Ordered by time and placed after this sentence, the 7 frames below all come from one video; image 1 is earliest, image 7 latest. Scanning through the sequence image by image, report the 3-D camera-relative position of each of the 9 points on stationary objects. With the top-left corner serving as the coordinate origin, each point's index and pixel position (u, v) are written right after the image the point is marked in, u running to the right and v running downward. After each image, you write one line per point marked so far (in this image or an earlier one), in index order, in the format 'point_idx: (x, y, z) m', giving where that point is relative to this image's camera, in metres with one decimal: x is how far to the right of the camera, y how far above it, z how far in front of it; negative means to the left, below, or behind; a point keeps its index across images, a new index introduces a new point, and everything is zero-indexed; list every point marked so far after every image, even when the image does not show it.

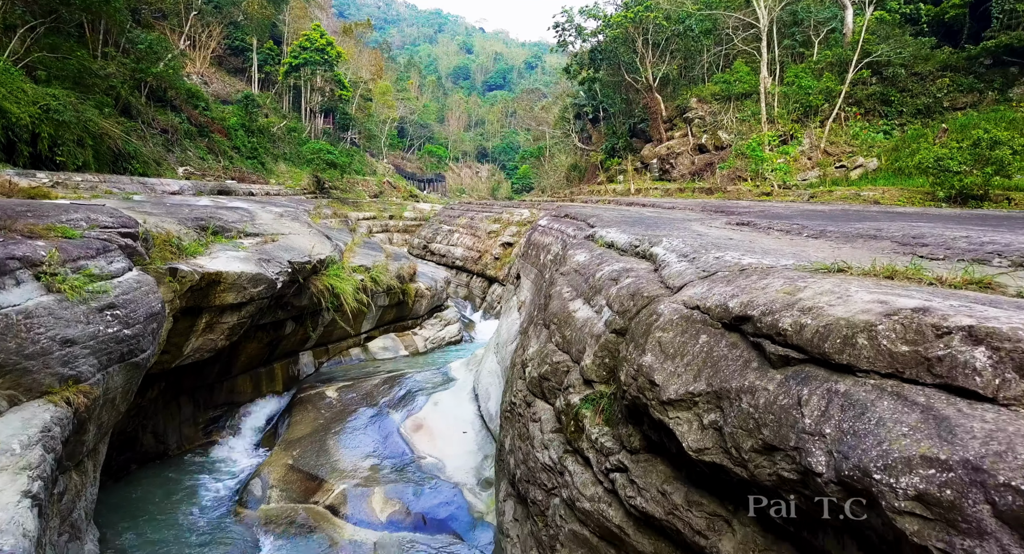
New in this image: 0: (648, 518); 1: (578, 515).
0: (+0.4, -0.7, +1.8) m
1: (+0.2, -0.9, +2.2) m
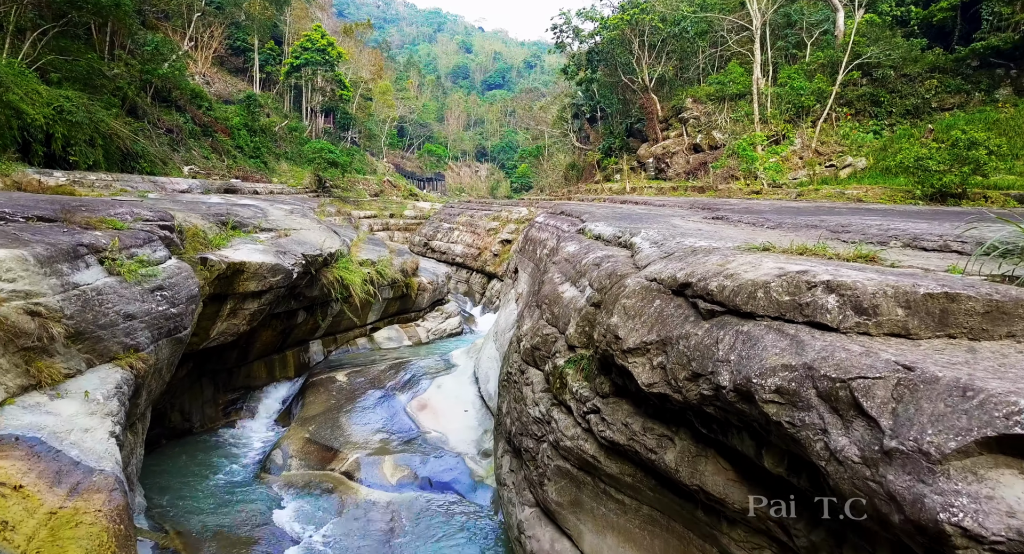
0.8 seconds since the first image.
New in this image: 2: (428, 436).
0: (+0.4, -0.6, +2.3) m
1: (+0.2, -0.8, +2.7) m
2: (-0.8, -1.4, +5.6) m
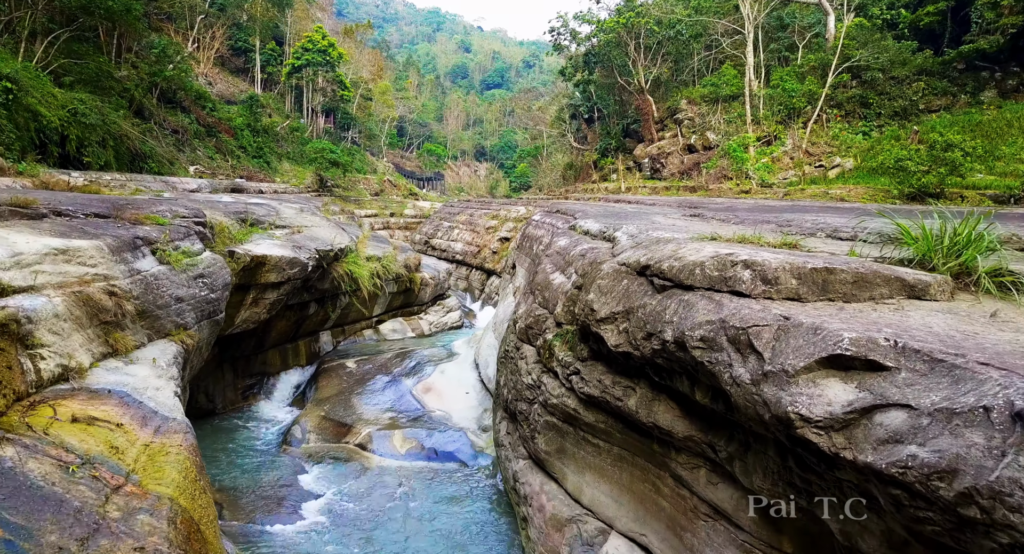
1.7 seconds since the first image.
0: (+0.4, -0.6, +2.9) m
1: (+0.2, -0.7, +3.2) m
2: (-0.8, -1.4, +6.1) m
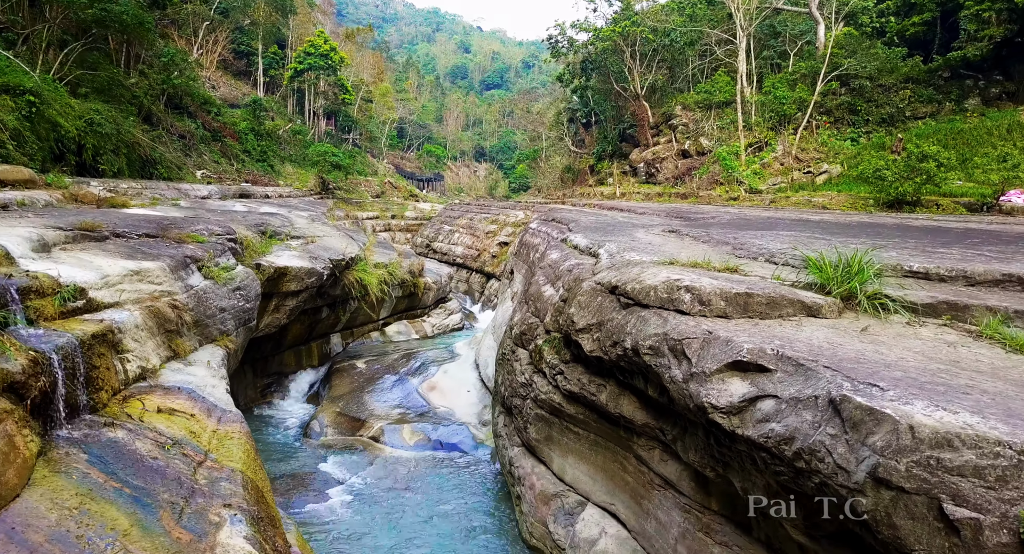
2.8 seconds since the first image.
0: (+0.3, -0.7, +3.5) m
1: (+0.2, -0.8, +3.9) m
2: (-0.8, -1.5, +6.8) m
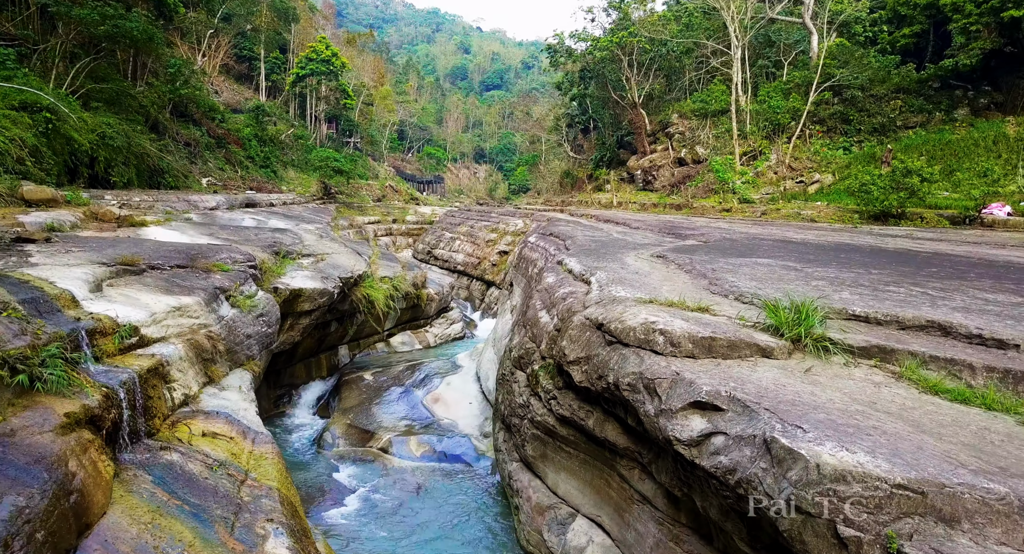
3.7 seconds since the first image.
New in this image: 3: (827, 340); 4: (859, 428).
0: (+0.3, -0.9, +4.0) m
1: (+0.2, -1.0, +4.4) m
2: (-0.8, -1.7, +7.3) m
3: (+1.6, -0.3, +3.2) m
4: (+1.3, -0.6, +2.3) m
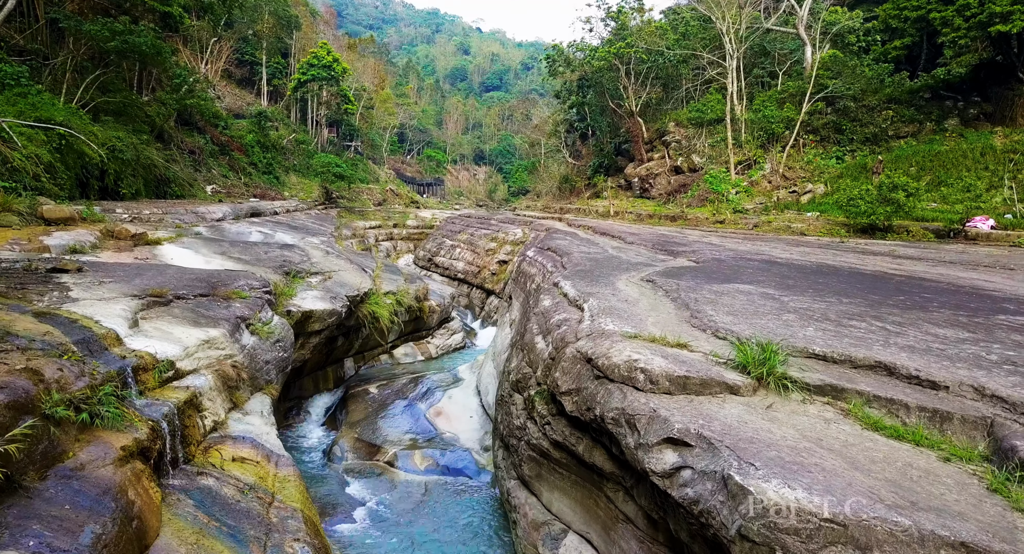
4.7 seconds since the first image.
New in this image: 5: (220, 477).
0: (+0.3, -1.2, +4.4) m
1: (+0.2, -1.3, +4.8) m
2: (-0.8, -2.0, +7.7) m
3: (+1.6, -0.6, +3.6) m
4: (+1.3, -0.8, +2.8) m
5: (-1.8, -1.2, +3.8) m
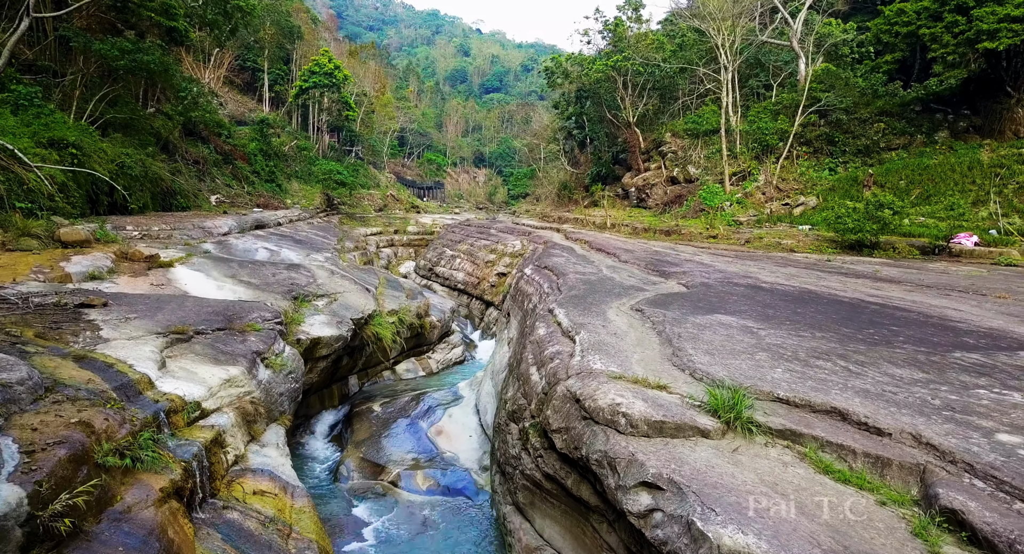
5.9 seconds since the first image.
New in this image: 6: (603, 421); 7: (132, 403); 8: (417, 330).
0: (+0.3, -1.5, +4.9) m
1: (+0.1, -1.7, +5.2) m
2: (-0.9, -2.3, +8.1) m
3: (+1.6, -1.0, +4.1) m
4: (+1.3, -1.2, +3.2) m
5: (-1.8, -1.6, +4.2) m
6: (+0.6, -1.0, +4.3) m
7: (-2.6, -0.9, +4.2) m
8: (-1.8, -1.1, +12.1) m
